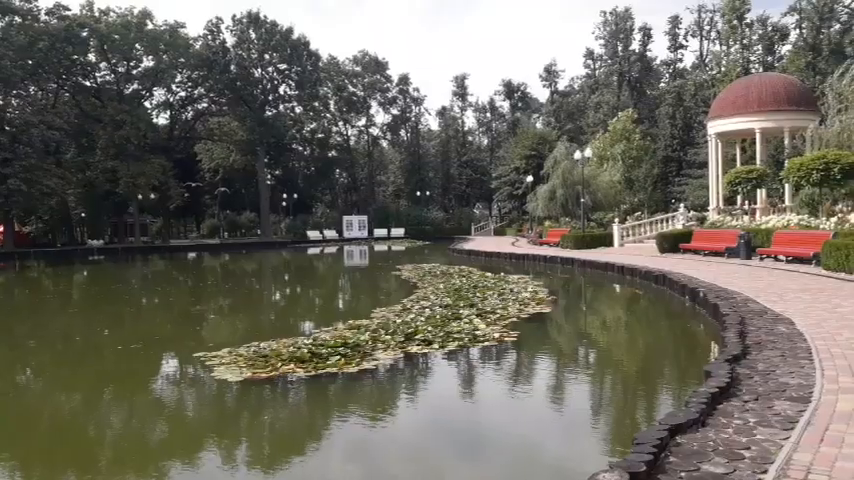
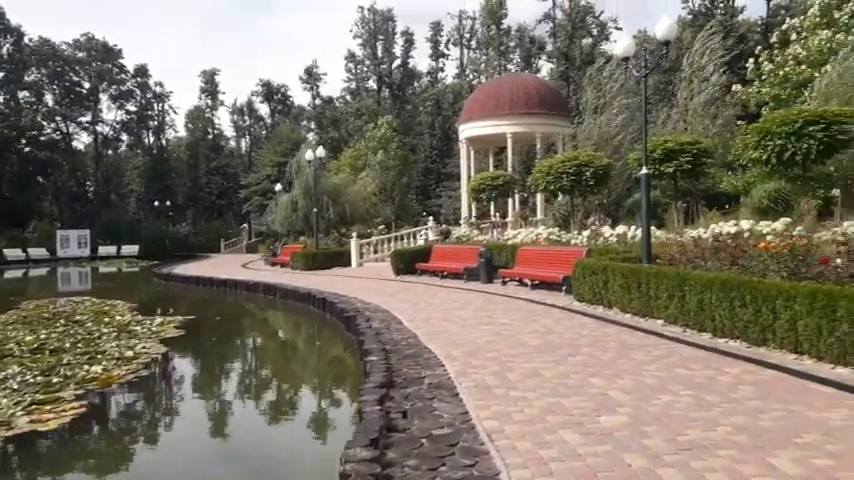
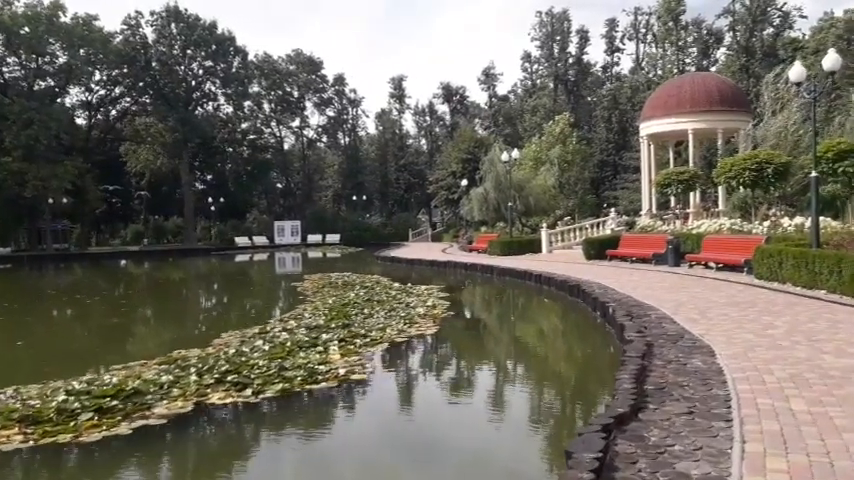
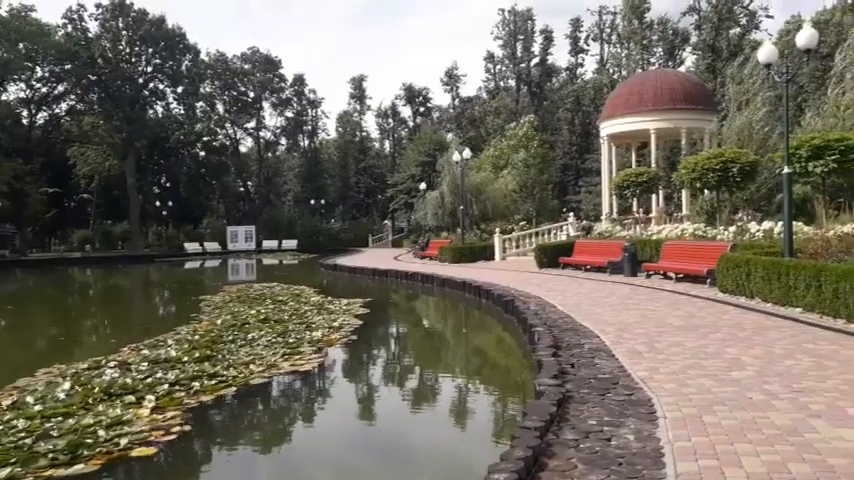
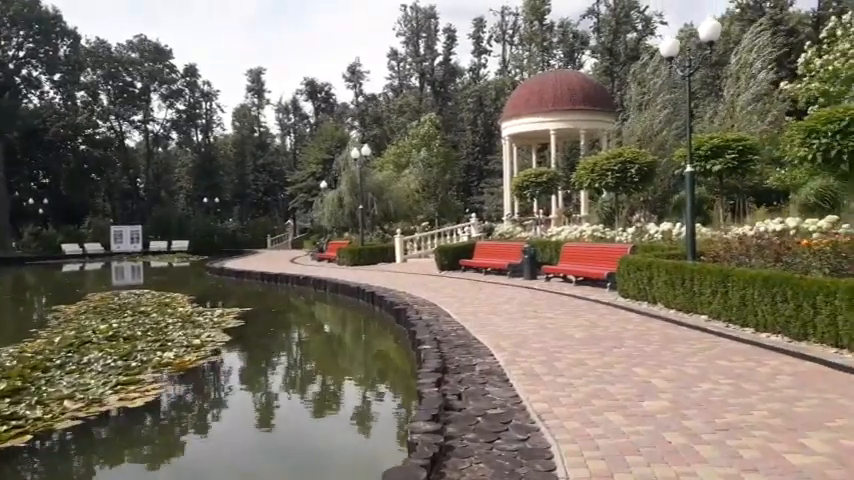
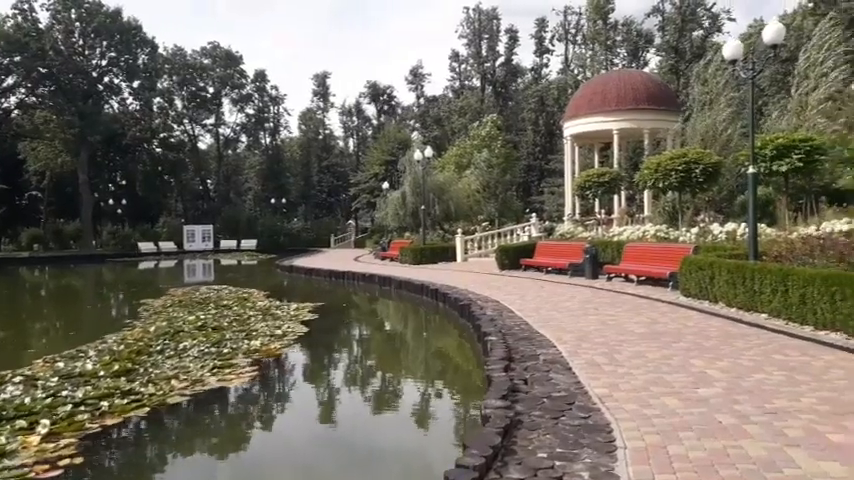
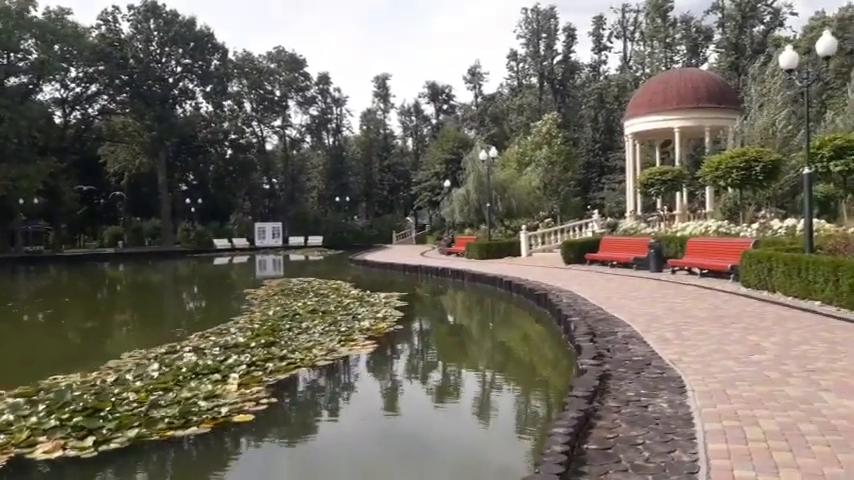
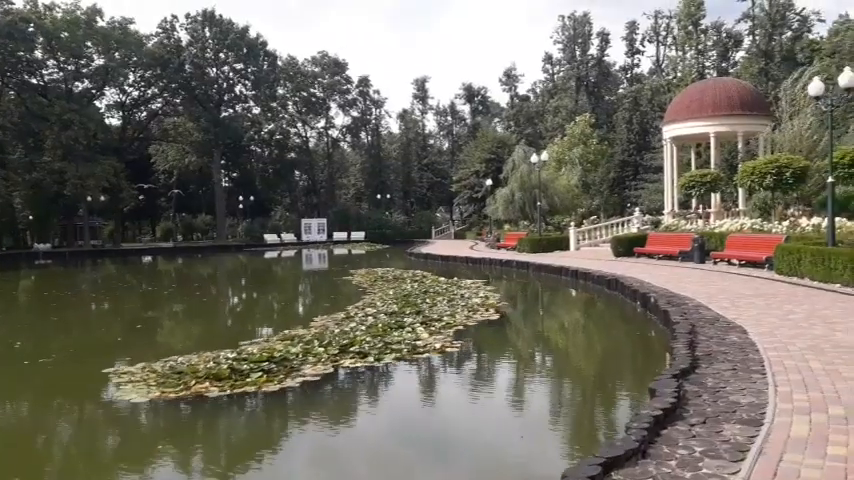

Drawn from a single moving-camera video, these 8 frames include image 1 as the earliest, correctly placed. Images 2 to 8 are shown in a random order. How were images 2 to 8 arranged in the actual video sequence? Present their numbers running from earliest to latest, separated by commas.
8, 3, 7, 4, 6, 5, 2
